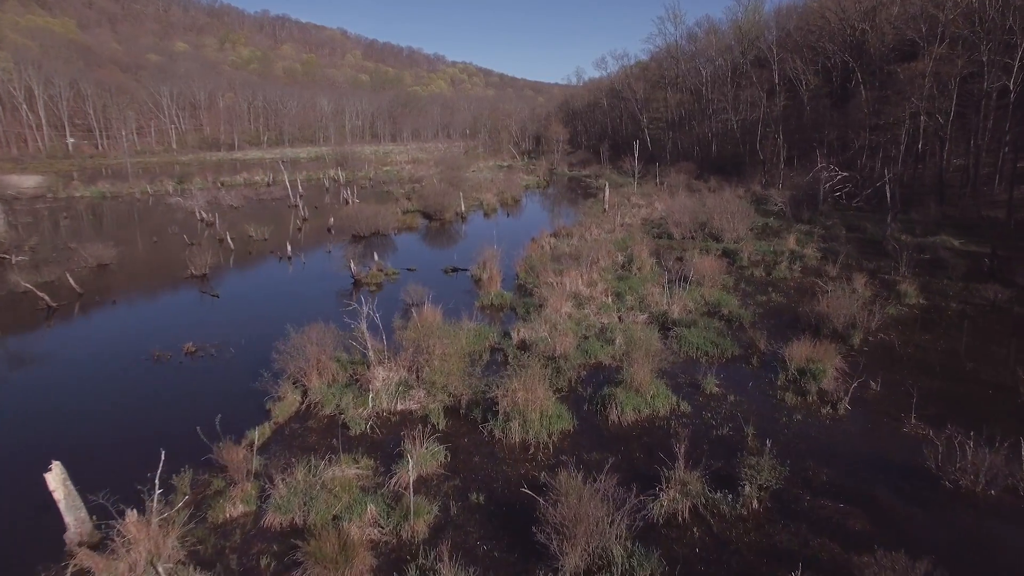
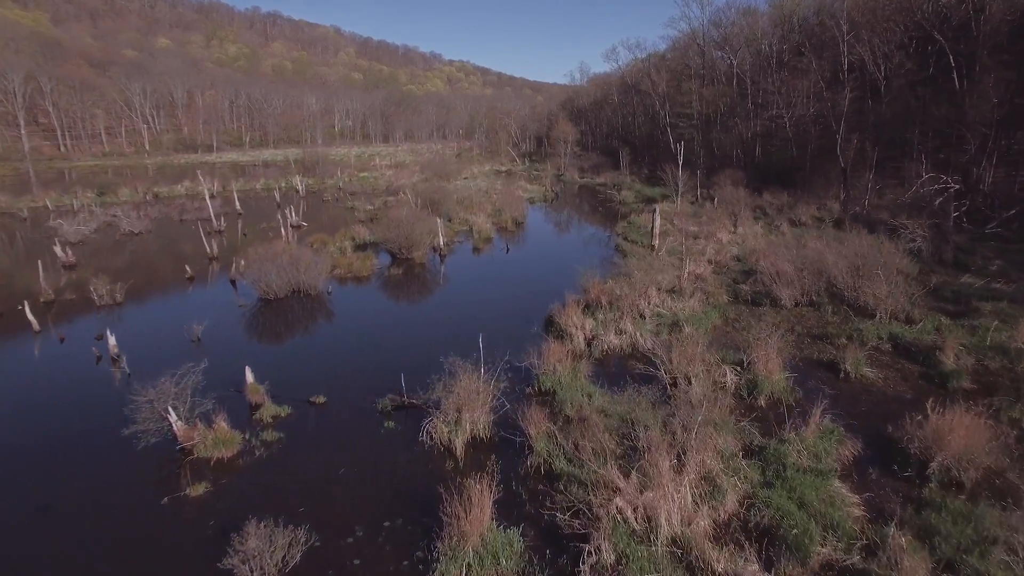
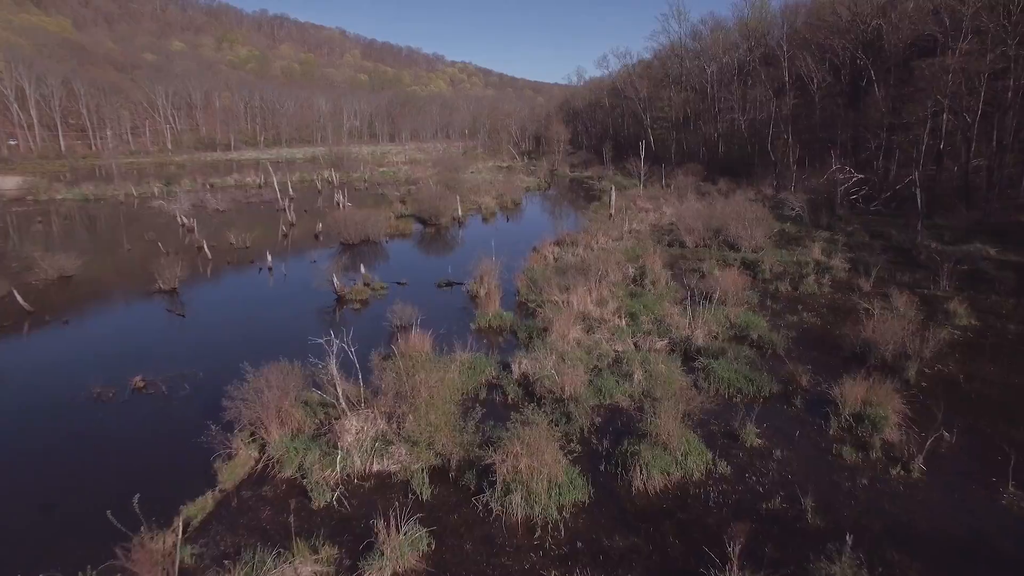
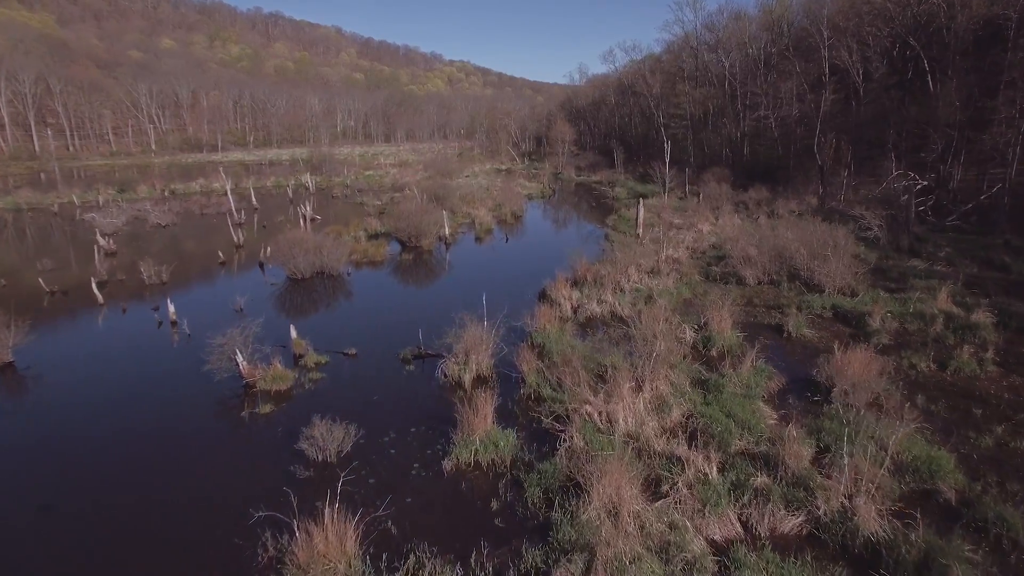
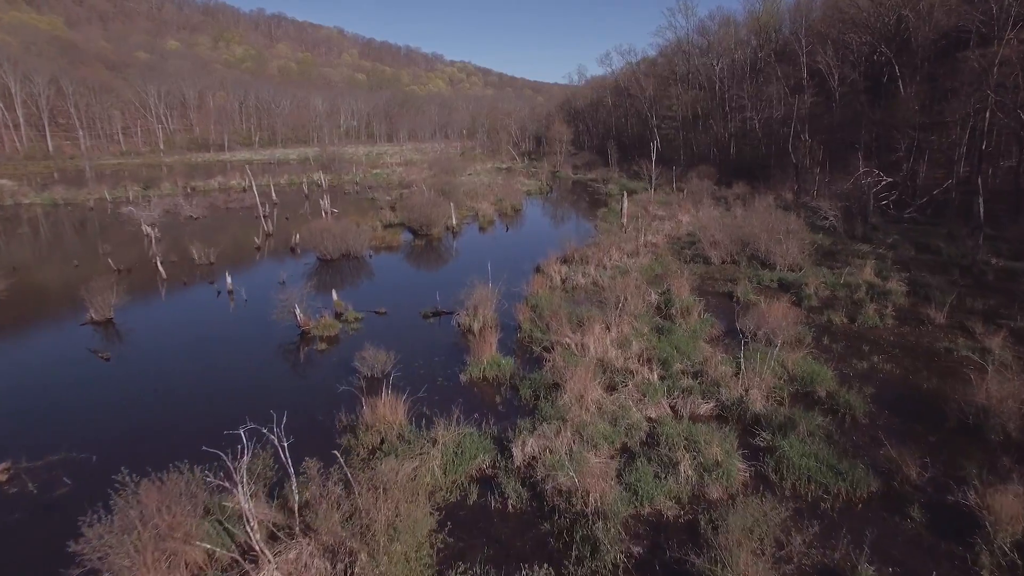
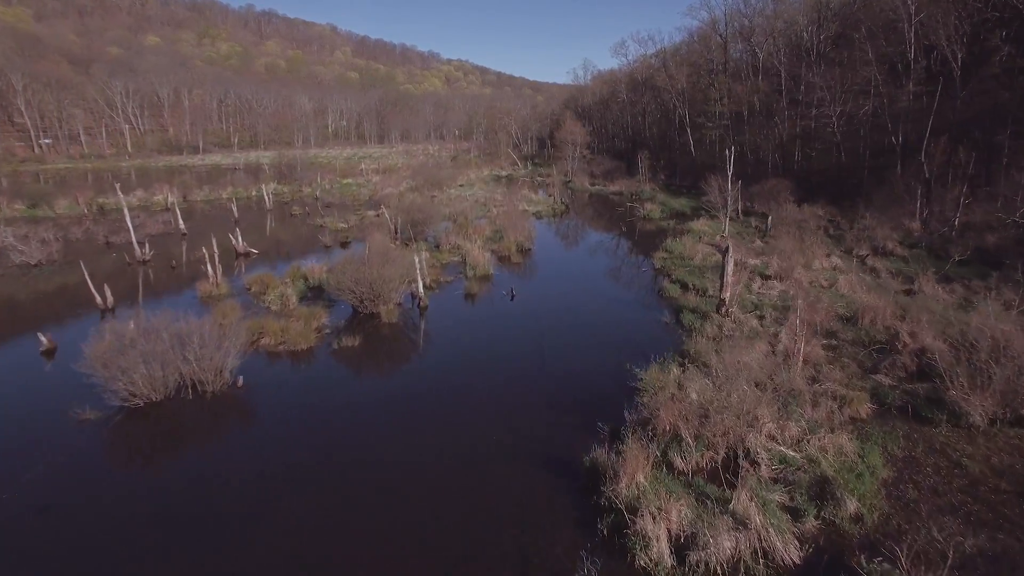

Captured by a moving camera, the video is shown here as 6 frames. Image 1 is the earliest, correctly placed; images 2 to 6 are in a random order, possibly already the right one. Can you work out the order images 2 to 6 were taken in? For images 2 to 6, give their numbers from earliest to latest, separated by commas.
3, 5, 4, 2, 6
